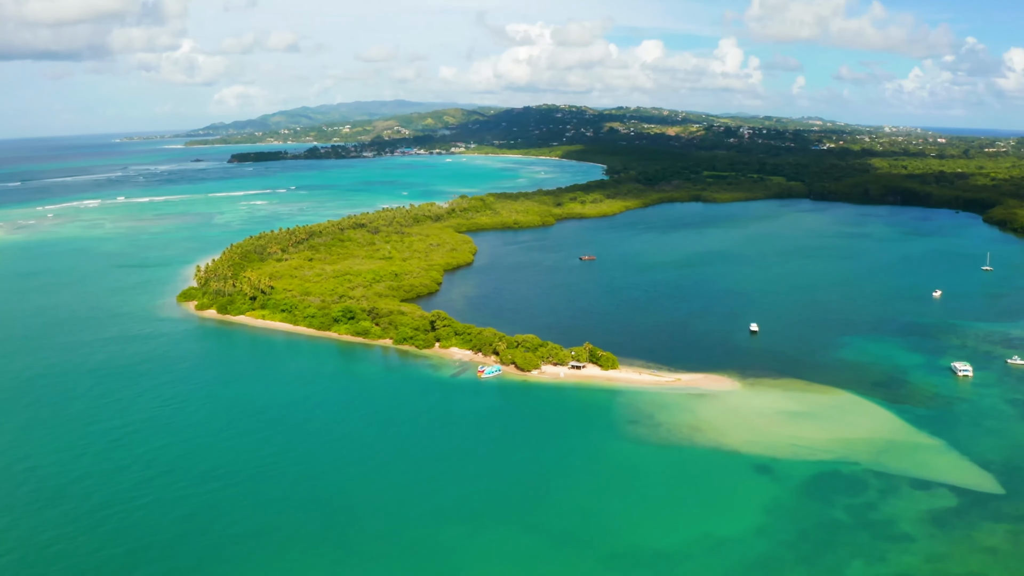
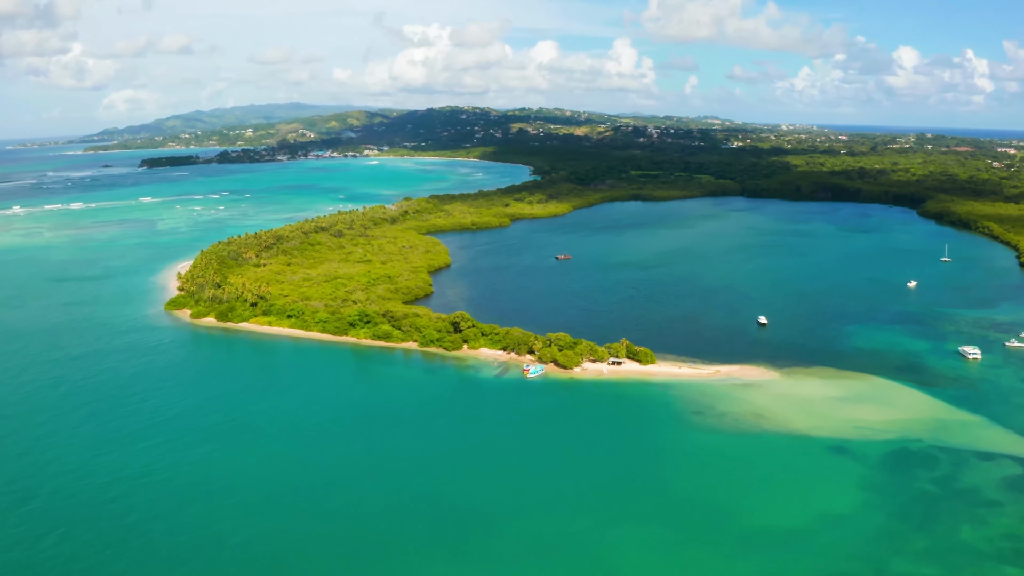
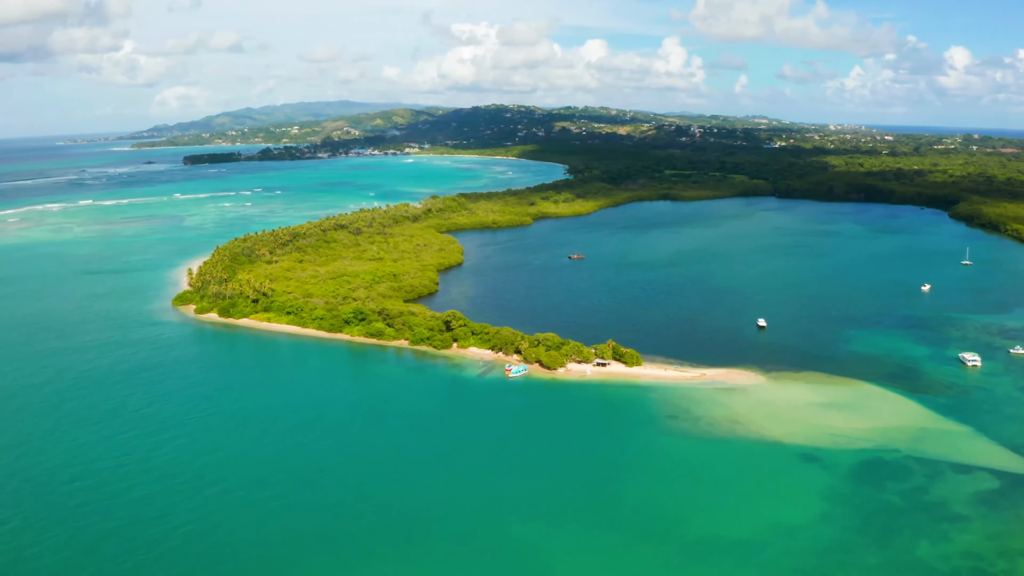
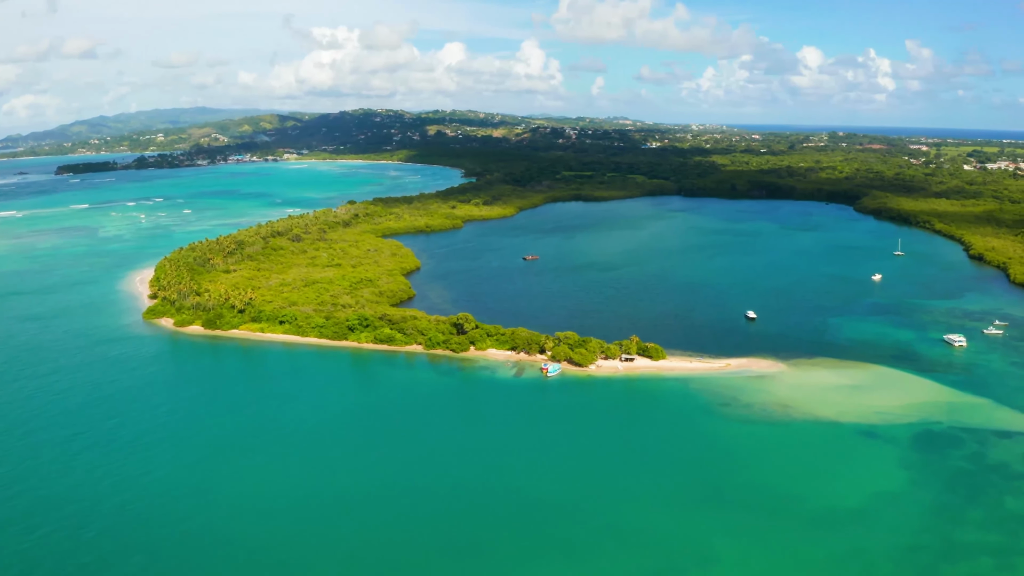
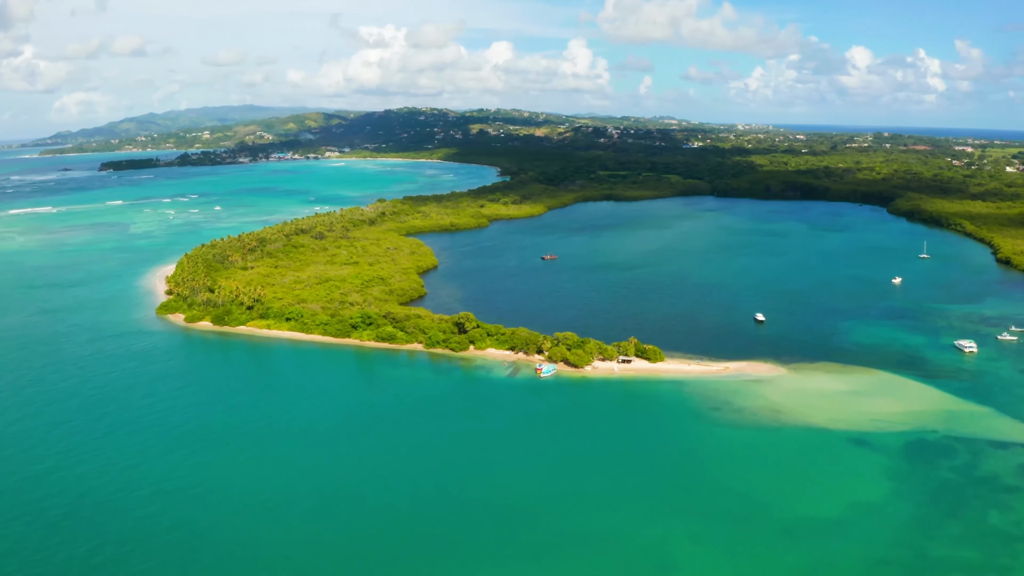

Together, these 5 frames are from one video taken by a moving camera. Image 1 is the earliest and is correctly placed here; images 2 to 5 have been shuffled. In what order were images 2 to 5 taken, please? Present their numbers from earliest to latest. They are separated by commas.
3, 2, 5, 4
